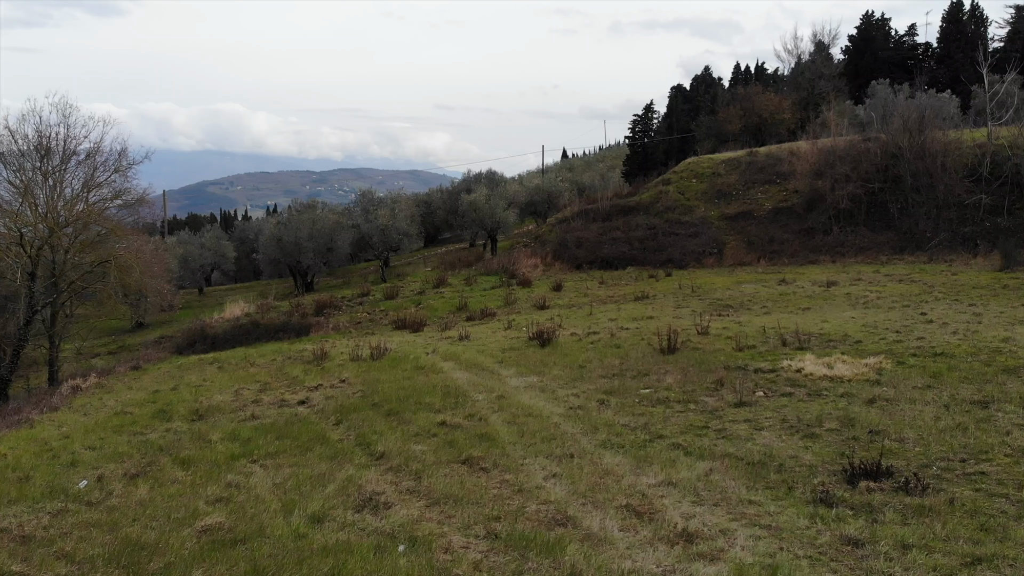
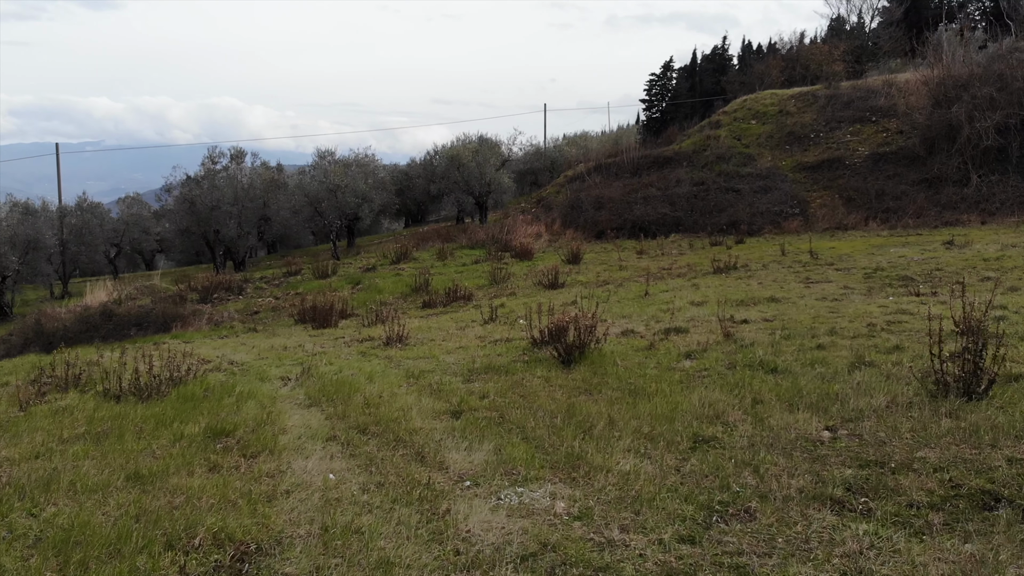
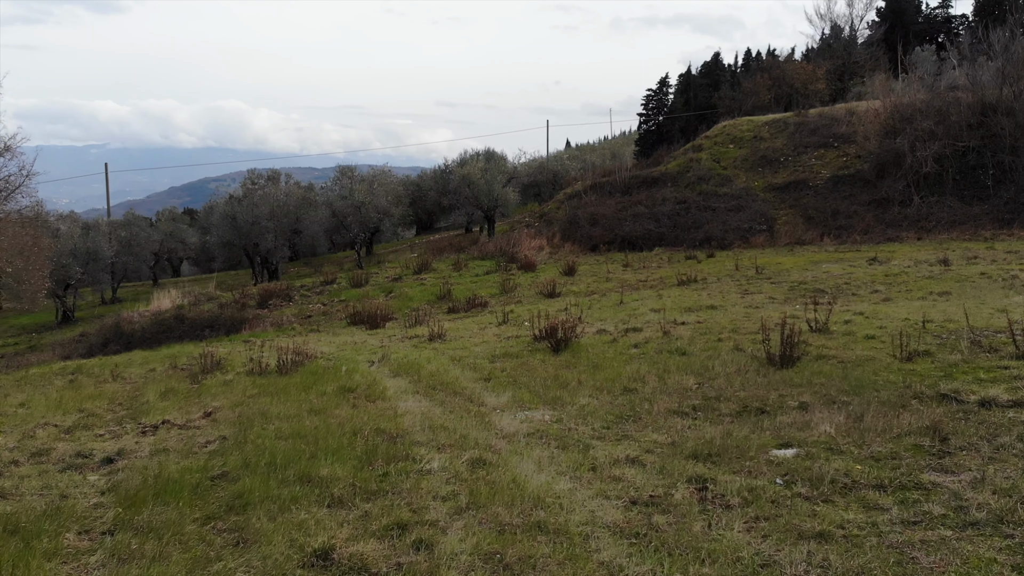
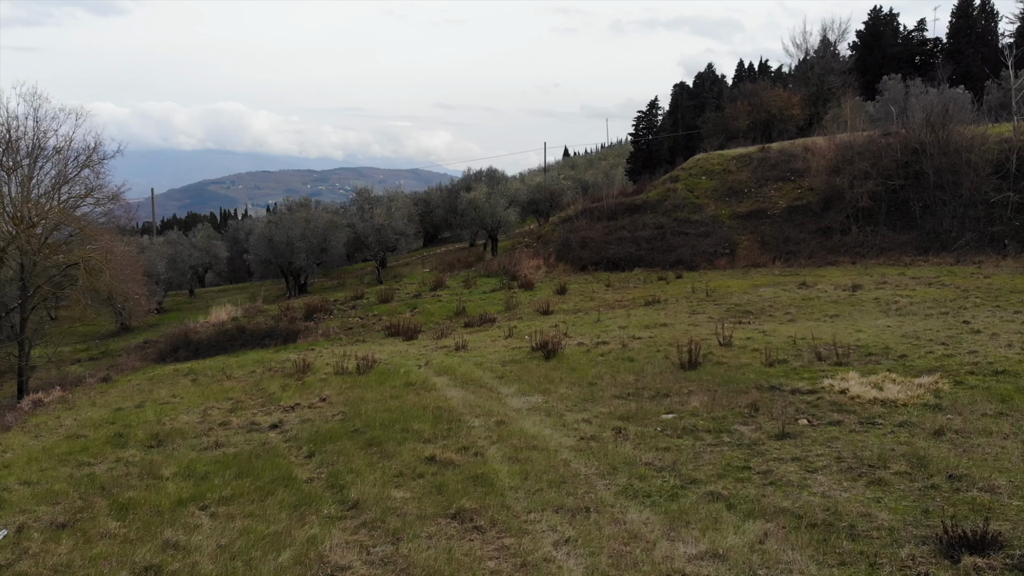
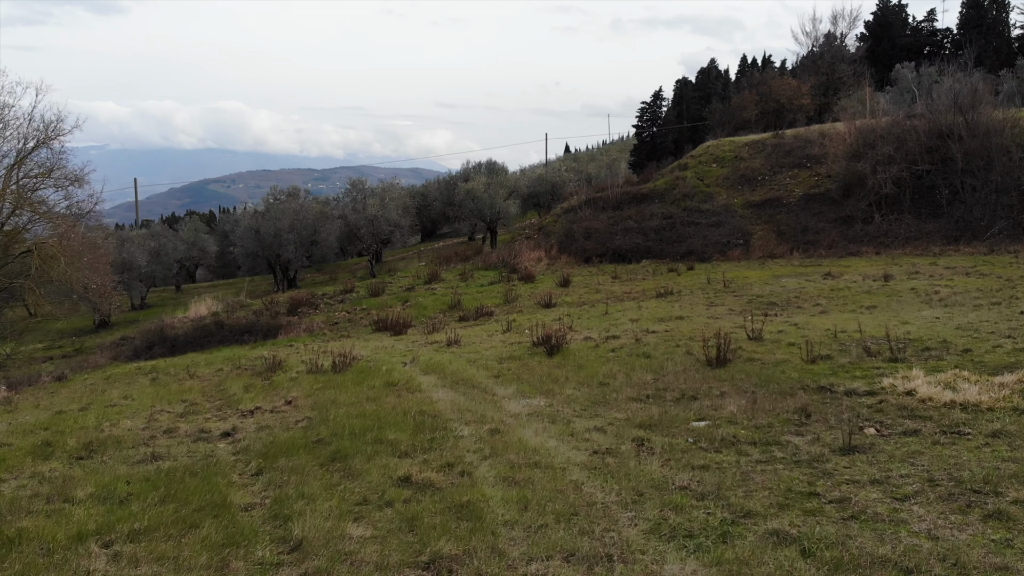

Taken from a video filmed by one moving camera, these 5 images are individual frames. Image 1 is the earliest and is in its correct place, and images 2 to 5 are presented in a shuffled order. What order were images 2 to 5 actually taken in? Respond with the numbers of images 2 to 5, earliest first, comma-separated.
4, 5, 3, 2
